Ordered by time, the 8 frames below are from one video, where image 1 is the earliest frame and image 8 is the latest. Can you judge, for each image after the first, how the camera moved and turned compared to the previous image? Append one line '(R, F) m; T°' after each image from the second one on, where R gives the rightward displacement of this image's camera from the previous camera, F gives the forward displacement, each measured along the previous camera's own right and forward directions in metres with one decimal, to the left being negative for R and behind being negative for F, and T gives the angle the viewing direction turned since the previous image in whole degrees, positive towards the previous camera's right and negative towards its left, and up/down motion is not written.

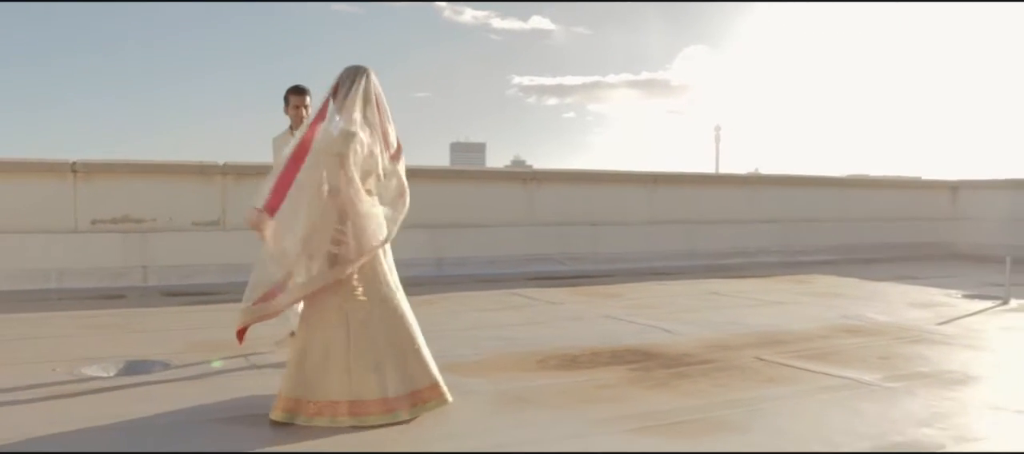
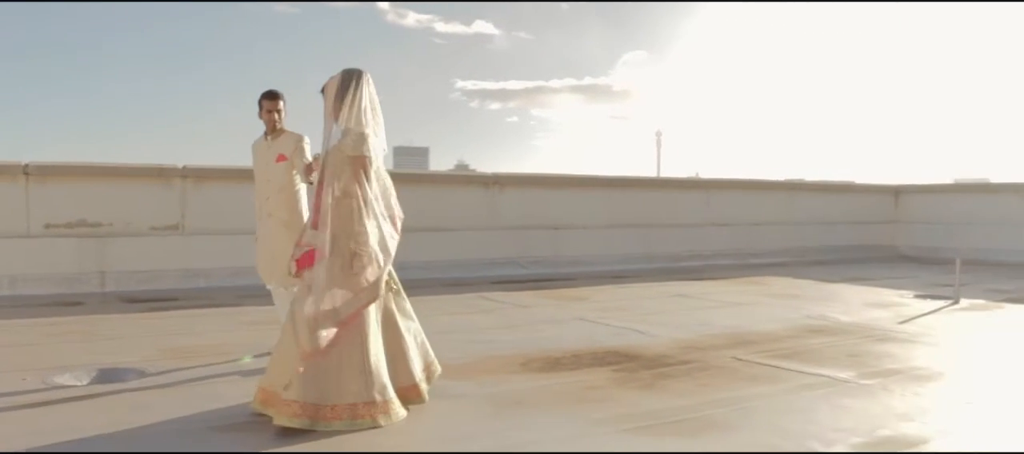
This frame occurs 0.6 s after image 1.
(-0.3, 0.0) m; +4°
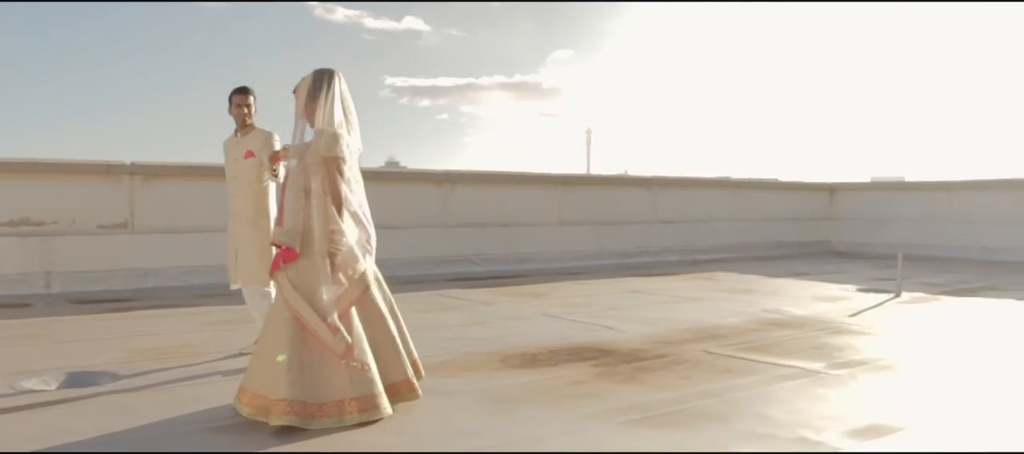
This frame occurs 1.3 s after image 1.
(-0.3, 0.0) m; +5°
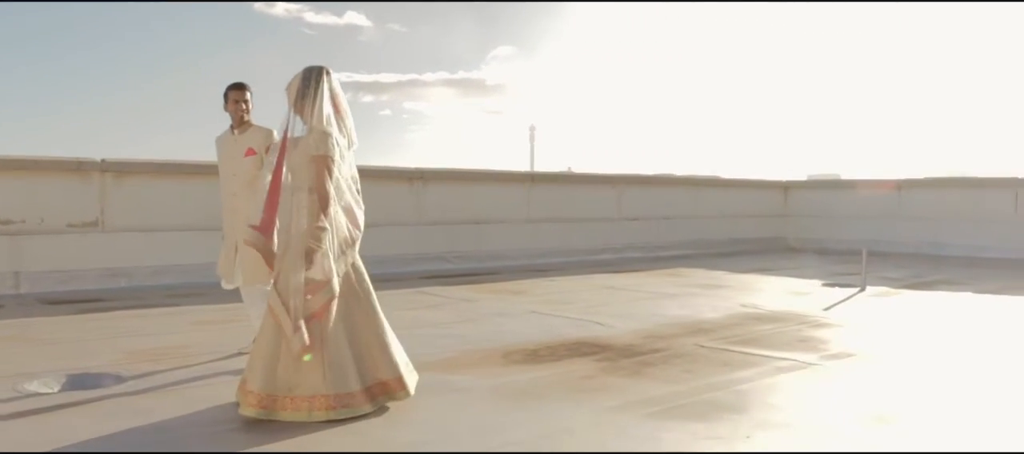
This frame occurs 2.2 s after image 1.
(-0.4, -0.1) m; +4°
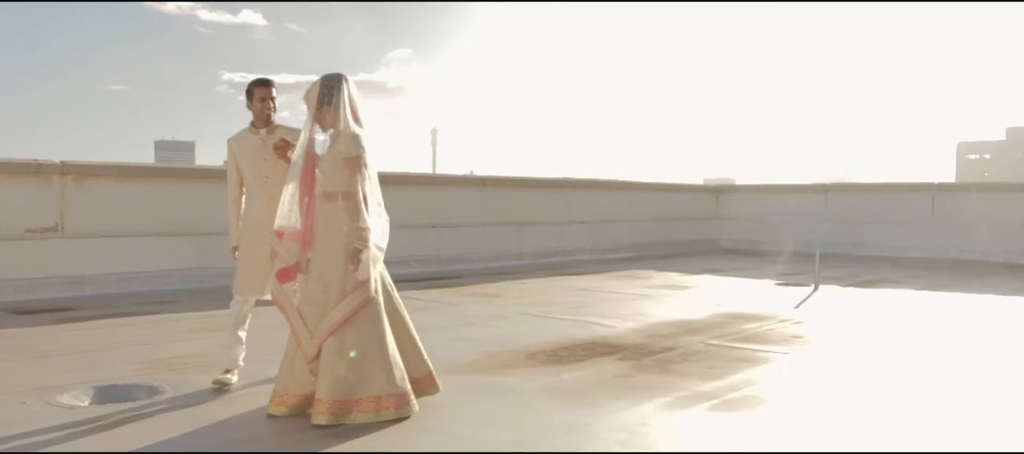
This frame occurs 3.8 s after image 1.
(-0.9, -0.1) m; +7°
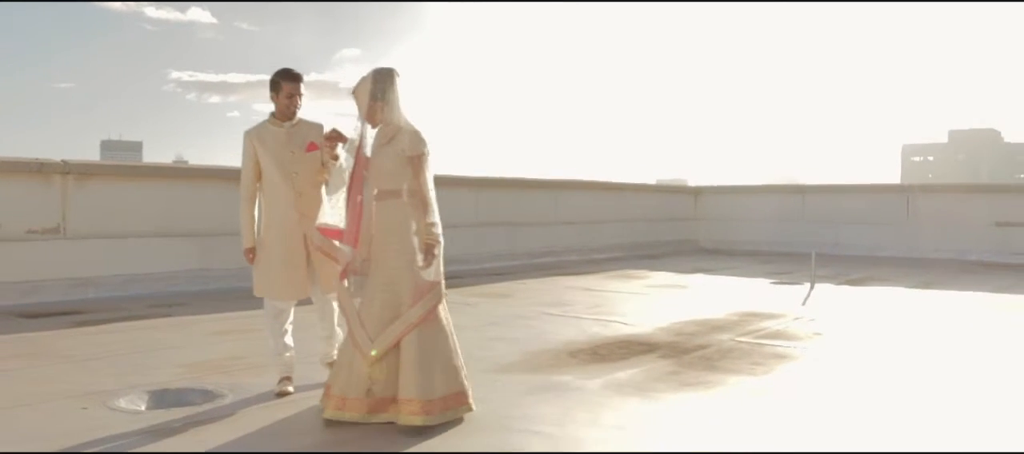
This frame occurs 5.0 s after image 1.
(-0.6, 0.0) m; +4°
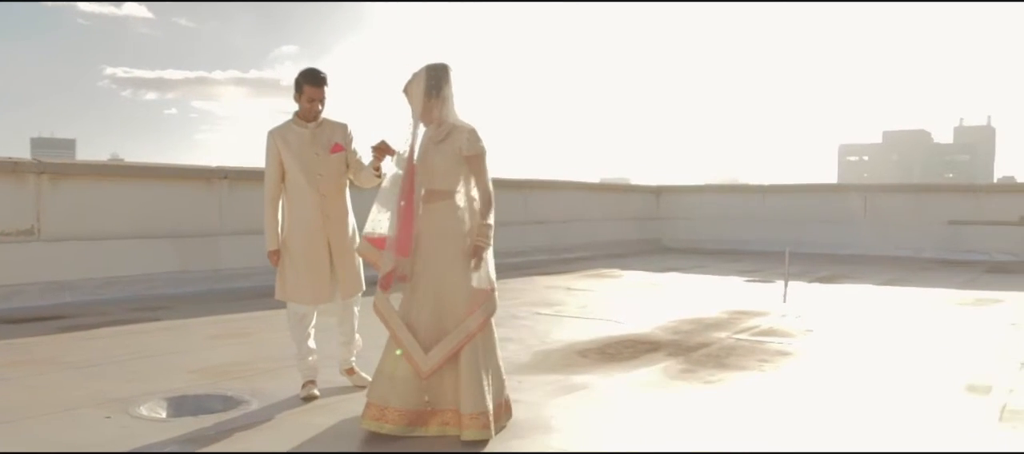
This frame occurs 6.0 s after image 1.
(-0.5, 0.0) m; +4°
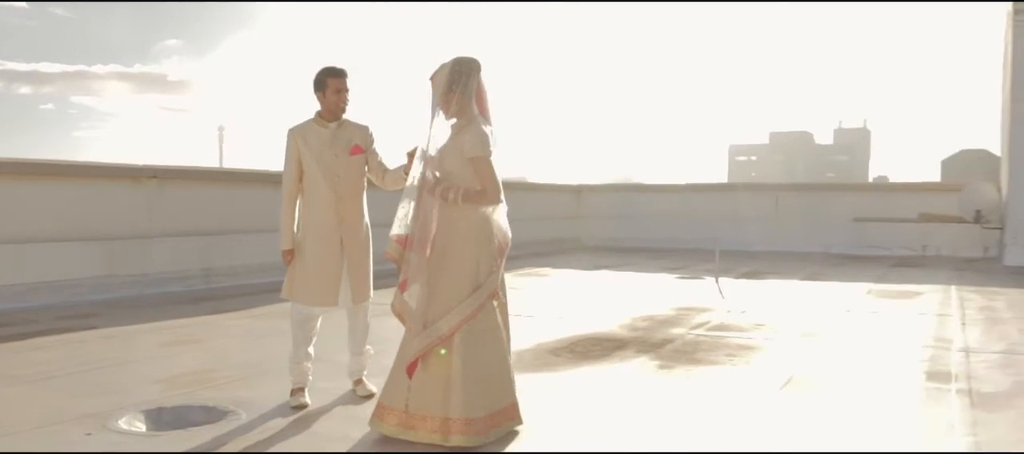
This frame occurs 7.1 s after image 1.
(-0.5, +0.1) m; +7°
